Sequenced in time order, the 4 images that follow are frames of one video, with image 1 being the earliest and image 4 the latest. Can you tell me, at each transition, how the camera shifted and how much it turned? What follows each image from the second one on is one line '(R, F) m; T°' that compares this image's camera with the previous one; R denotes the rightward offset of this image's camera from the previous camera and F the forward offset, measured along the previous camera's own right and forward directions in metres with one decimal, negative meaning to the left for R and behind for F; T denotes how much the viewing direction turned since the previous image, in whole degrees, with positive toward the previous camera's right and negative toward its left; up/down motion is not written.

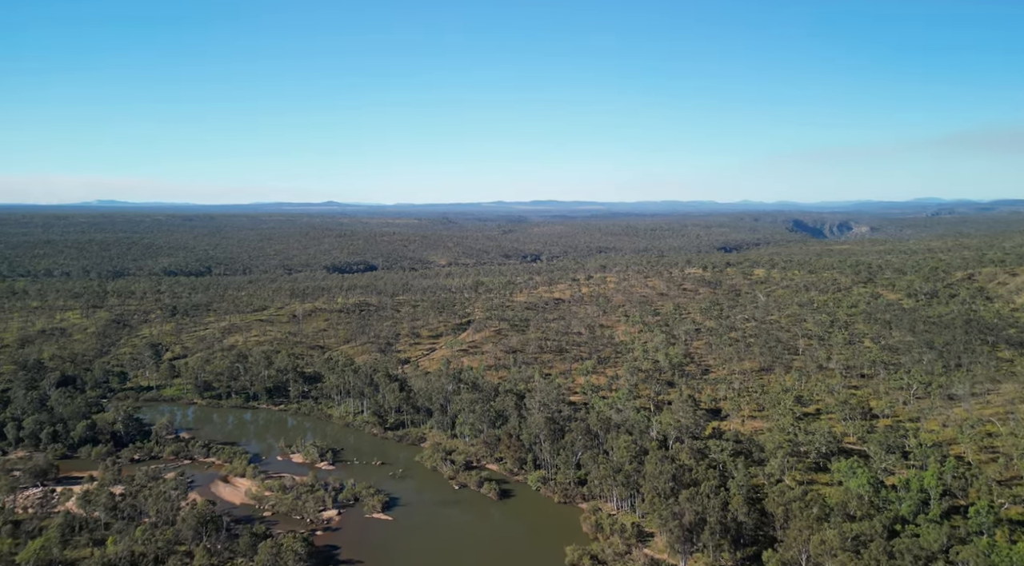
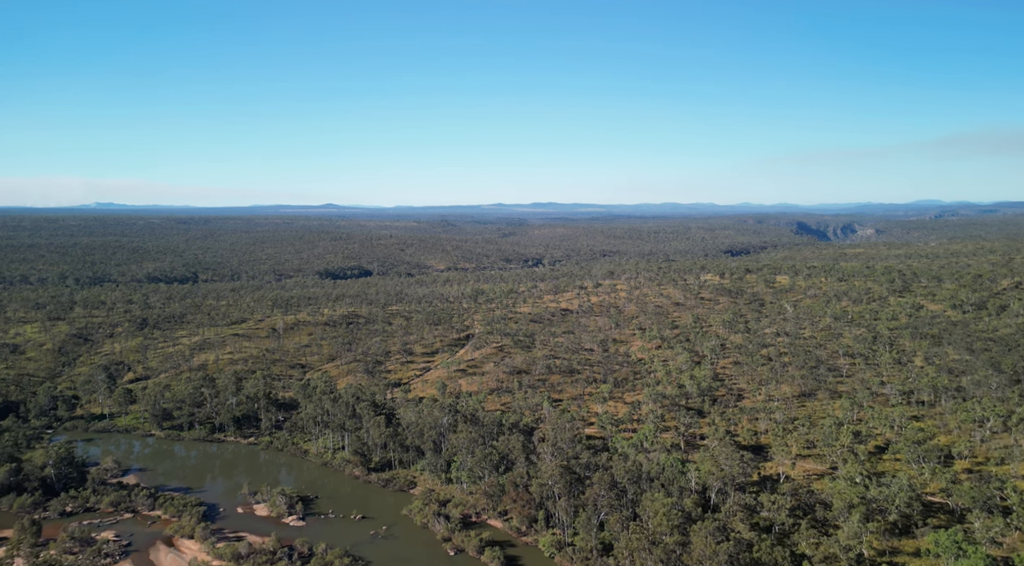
(-0.4, +10.3) m; 0°
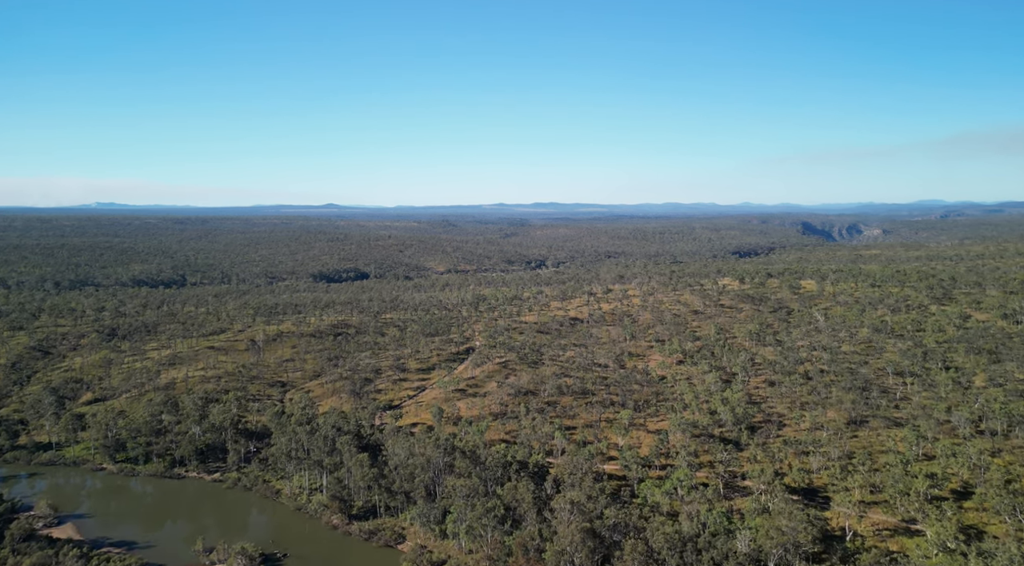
(-0.4, +9.3) m; 0°
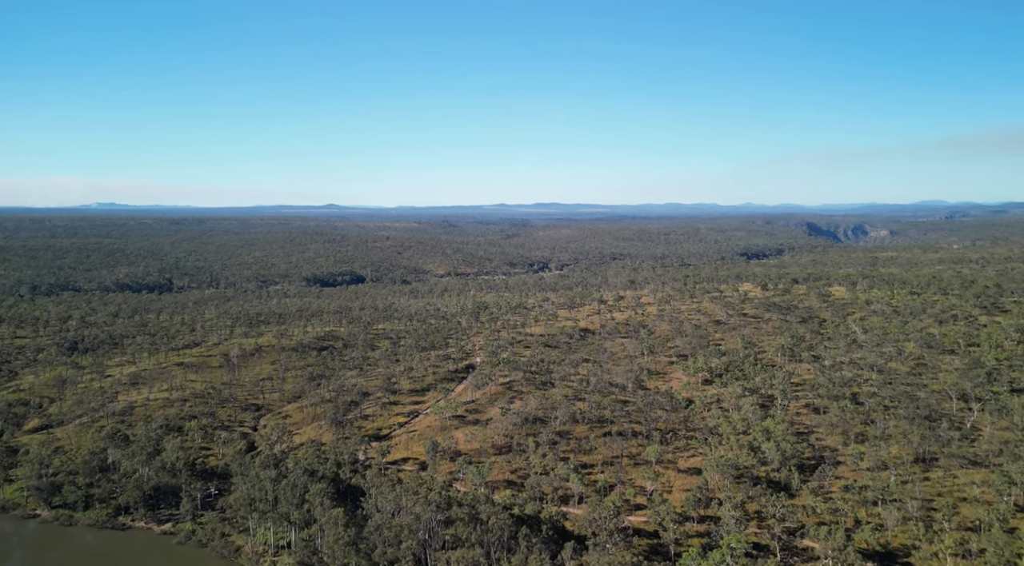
(-0.4, +9.3) m; 0°
